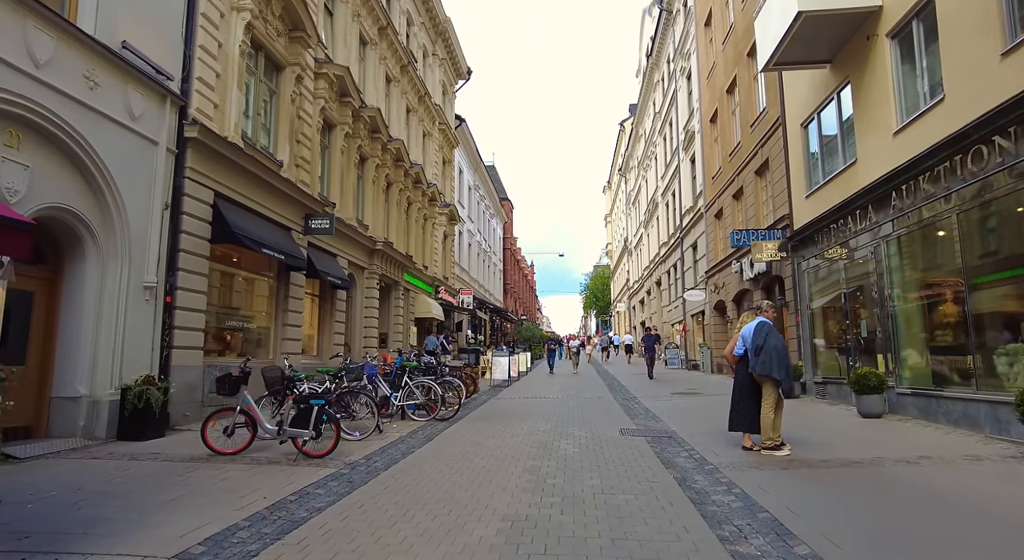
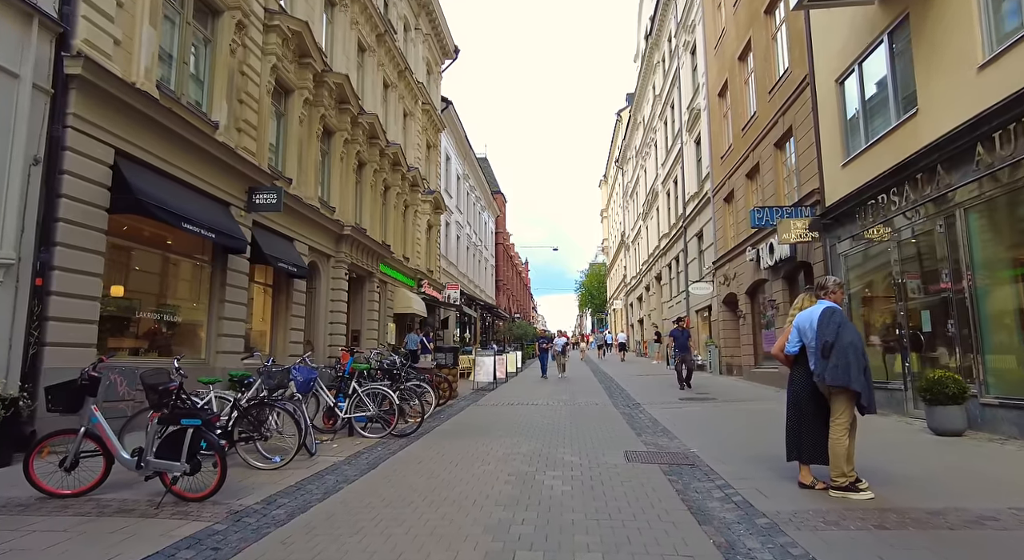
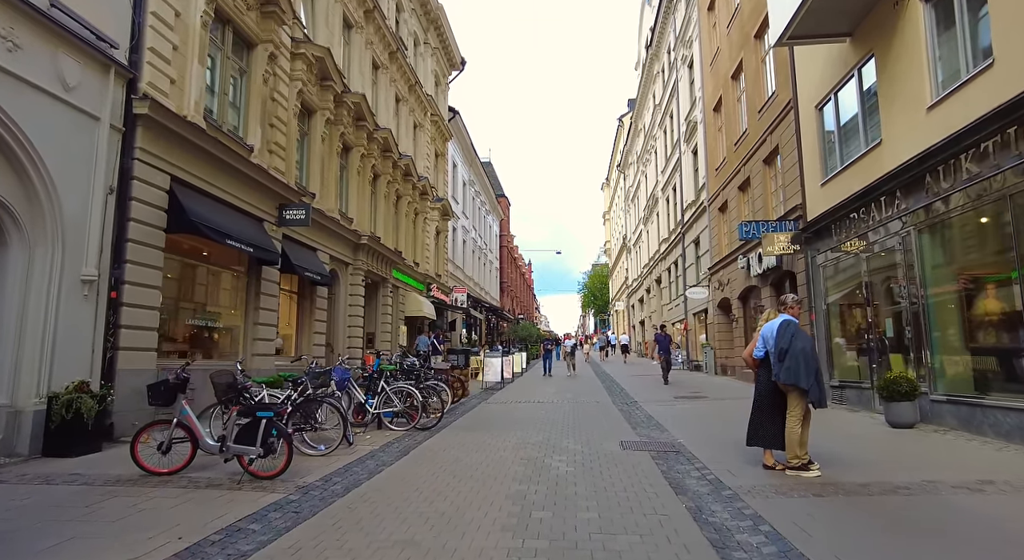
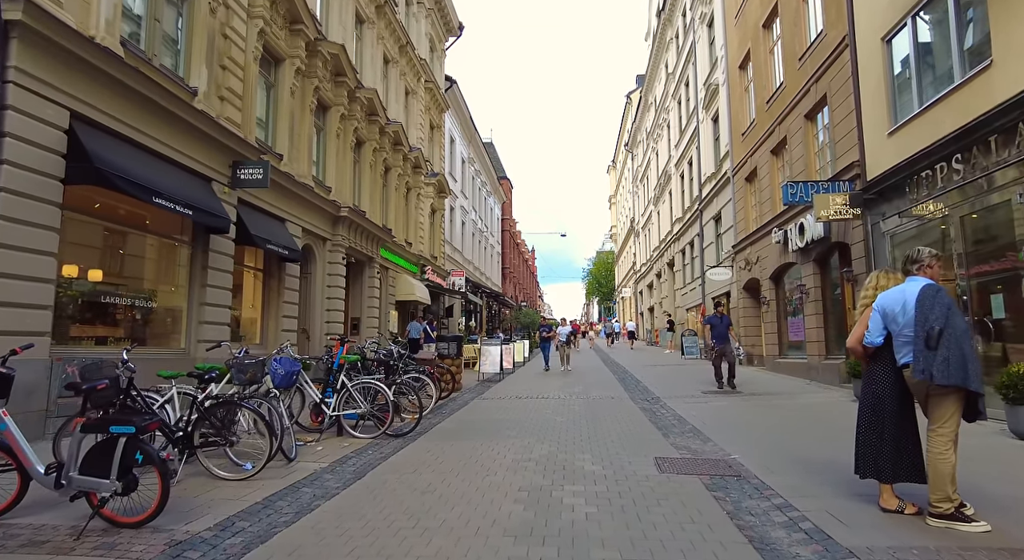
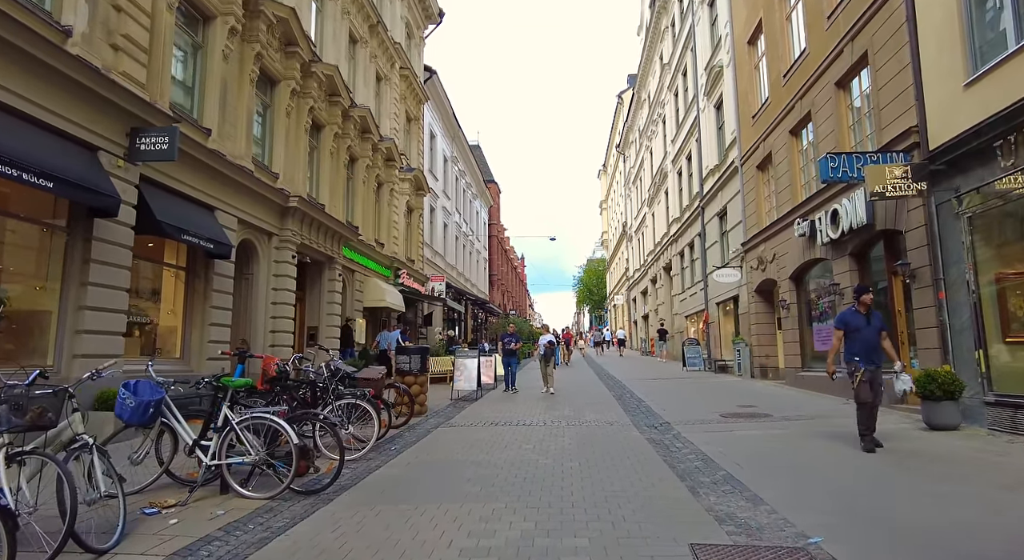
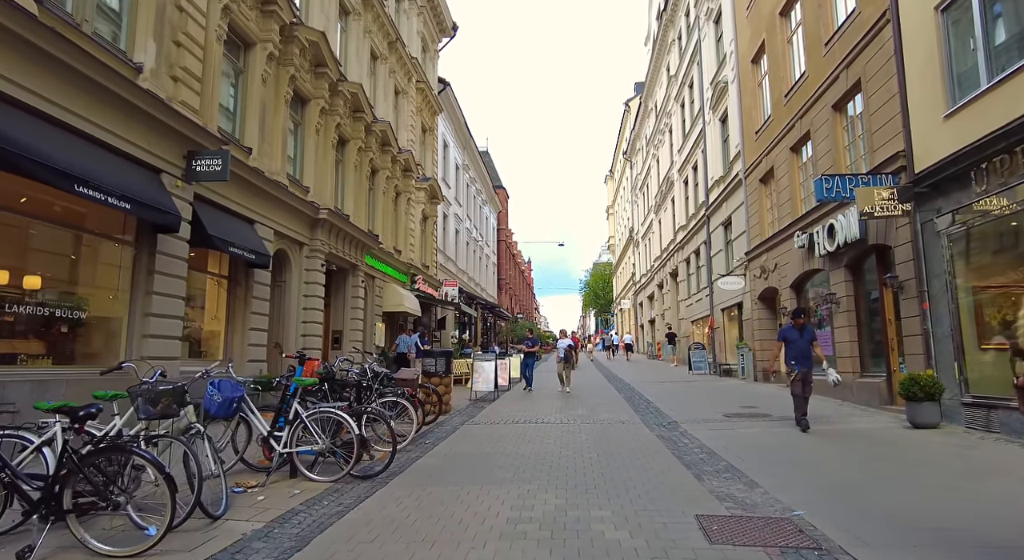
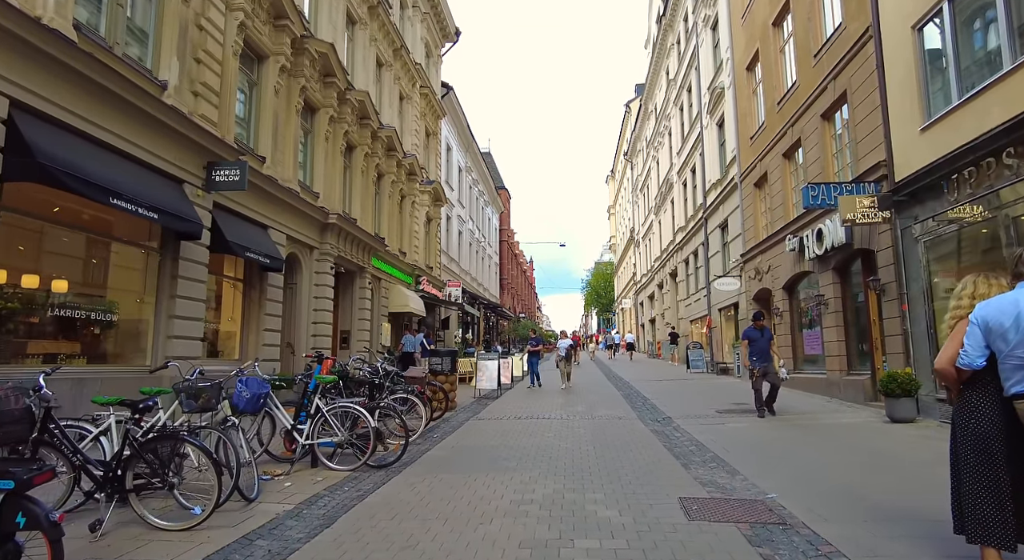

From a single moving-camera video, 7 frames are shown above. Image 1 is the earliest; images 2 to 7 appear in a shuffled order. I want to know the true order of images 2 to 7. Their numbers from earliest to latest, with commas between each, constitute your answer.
3, 2, 4, 7, 6, 5
